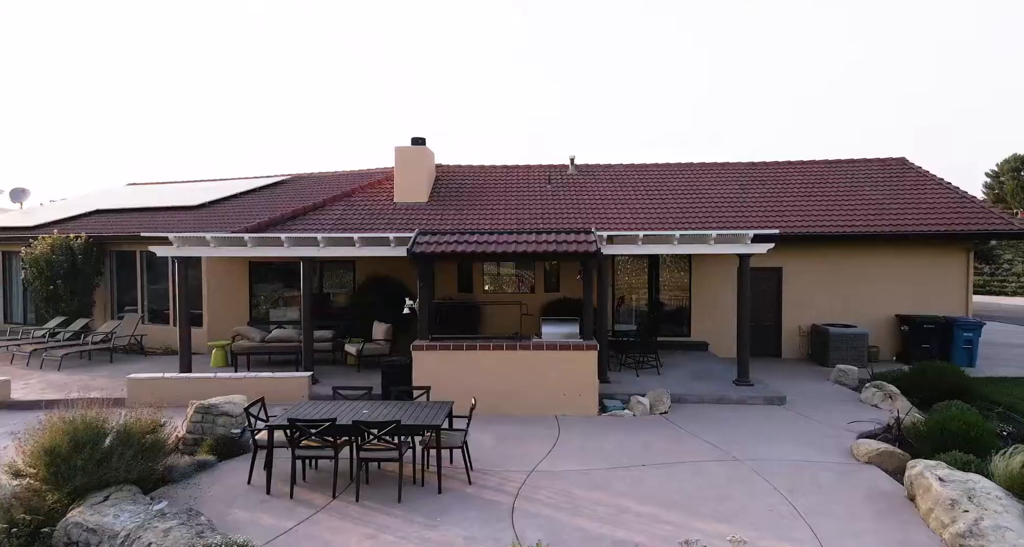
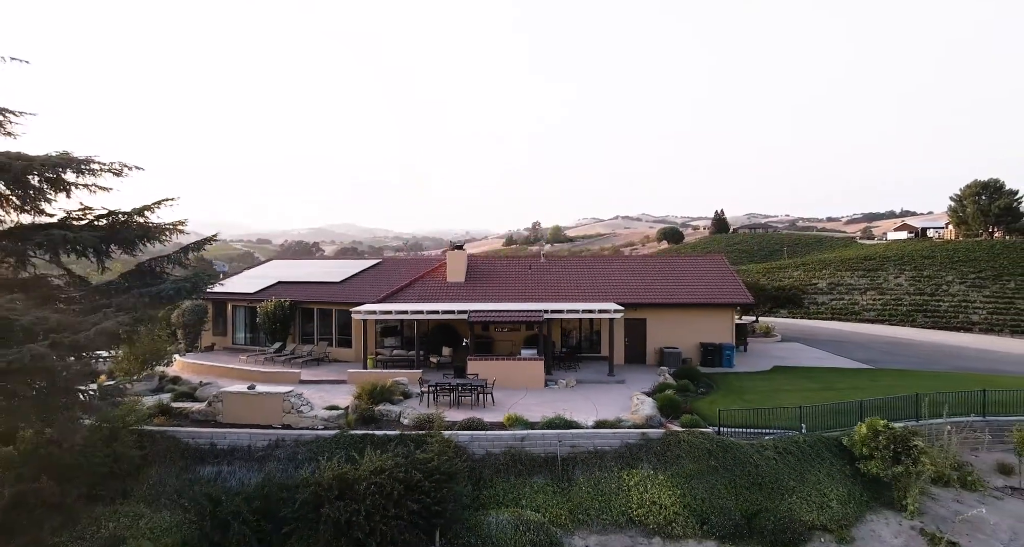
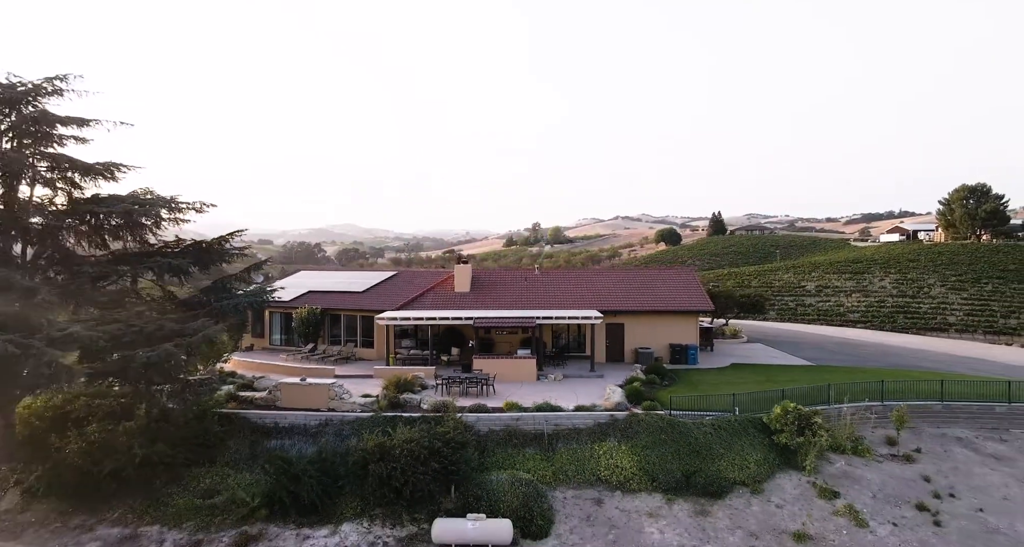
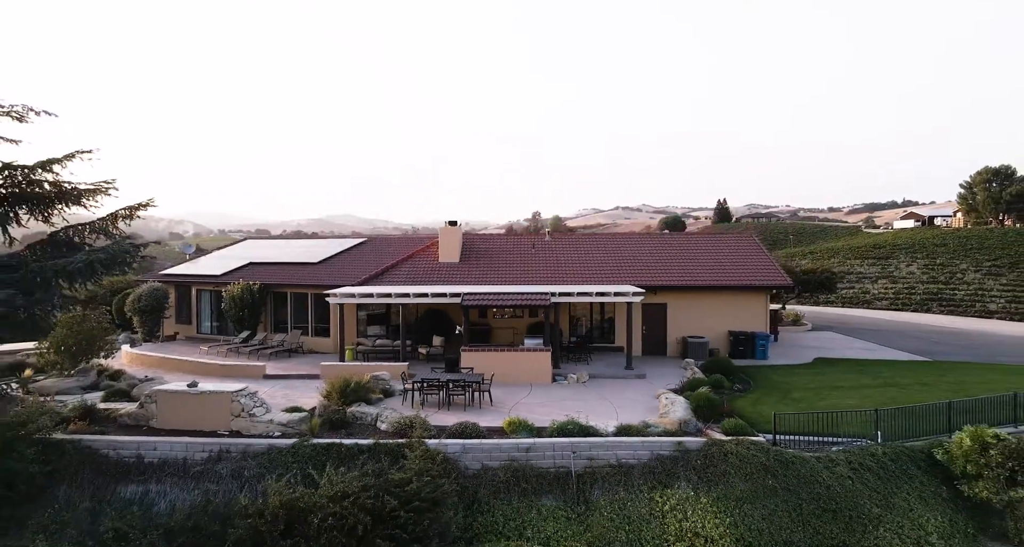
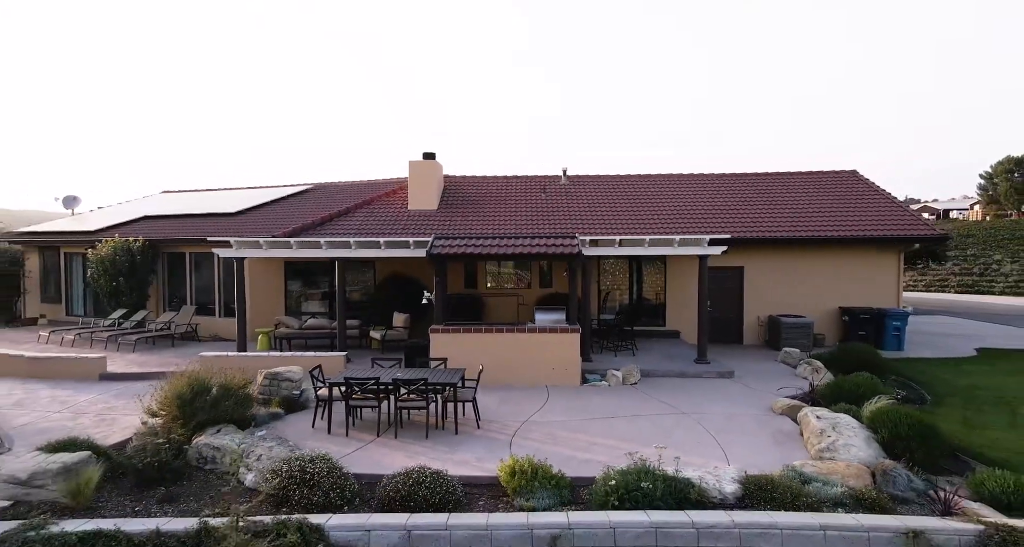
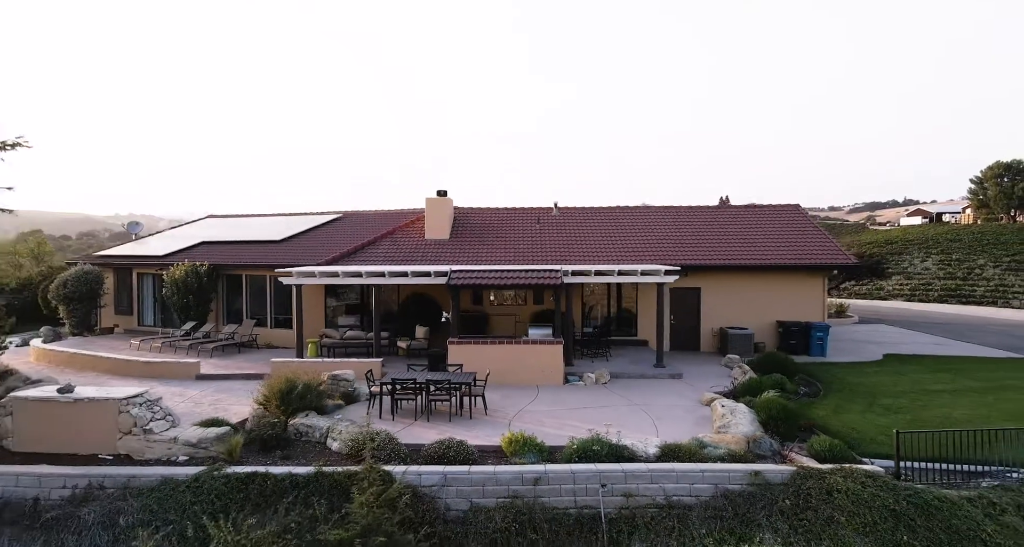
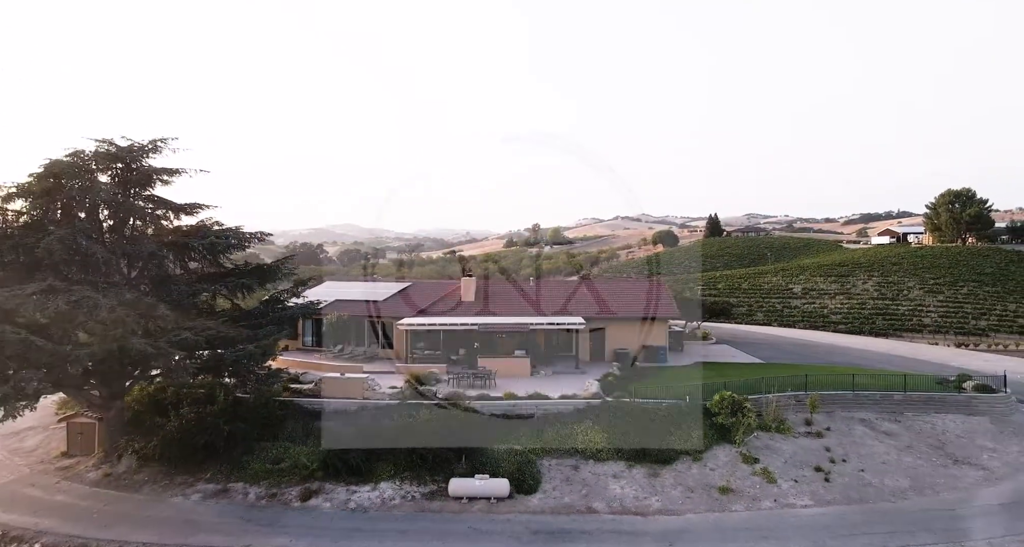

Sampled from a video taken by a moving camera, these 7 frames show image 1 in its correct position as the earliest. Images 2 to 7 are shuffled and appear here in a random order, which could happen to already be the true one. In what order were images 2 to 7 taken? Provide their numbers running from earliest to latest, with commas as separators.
5, 6, 4, 2, 3, 7
